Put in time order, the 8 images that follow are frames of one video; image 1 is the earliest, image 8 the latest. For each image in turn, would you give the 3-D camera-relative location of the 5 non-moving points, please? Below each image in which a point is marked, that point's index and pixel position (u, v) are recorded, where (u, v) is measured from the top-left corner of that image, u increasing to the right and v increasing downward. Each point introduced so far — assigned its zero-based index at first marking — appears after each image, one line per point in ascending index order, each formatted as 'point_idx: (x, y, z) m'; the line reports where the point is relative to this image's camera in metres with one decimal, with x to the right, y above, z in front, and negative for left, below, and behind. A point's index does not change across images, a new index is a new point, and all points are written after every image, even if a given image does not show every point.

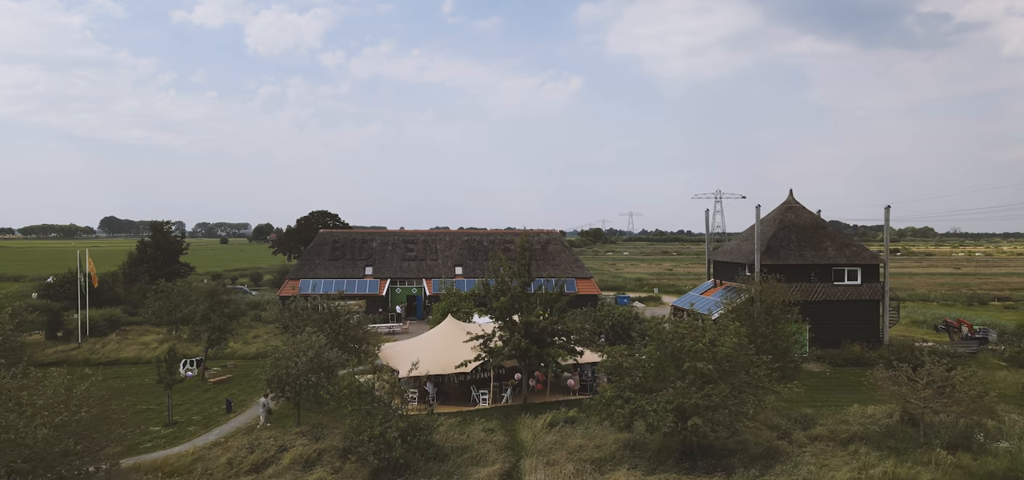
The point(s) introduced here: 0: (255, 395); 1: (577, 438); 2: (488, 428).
0: (-6.9, -4.2, +14.5) m
1: (+1.4, -4.3, +11.5) m
2: (-0.6, -4.4, +12.4) m
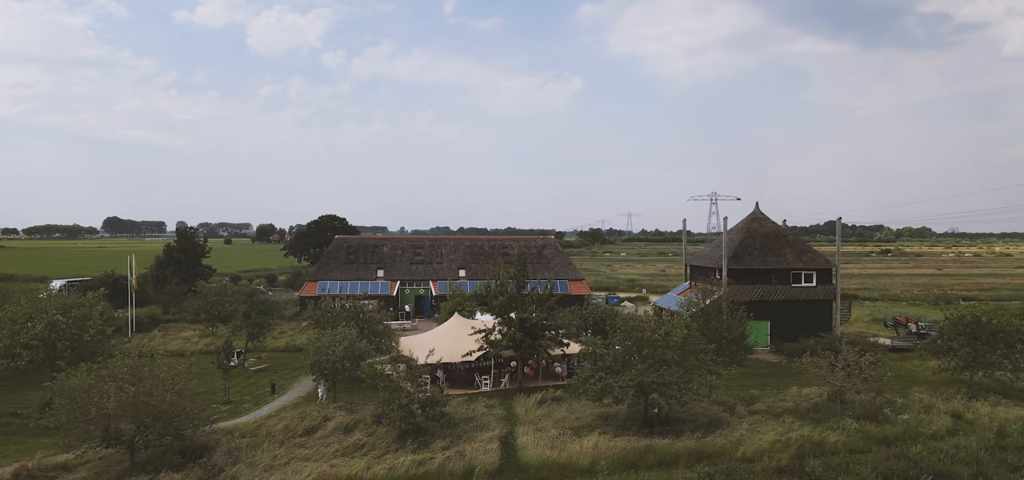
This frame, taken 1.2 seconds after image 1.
0: (-7.0, -4.5, +17.2) m
1: (+1.3, -4.6, +14.3) m
2: (-0.6, -4.7, +15.1) m
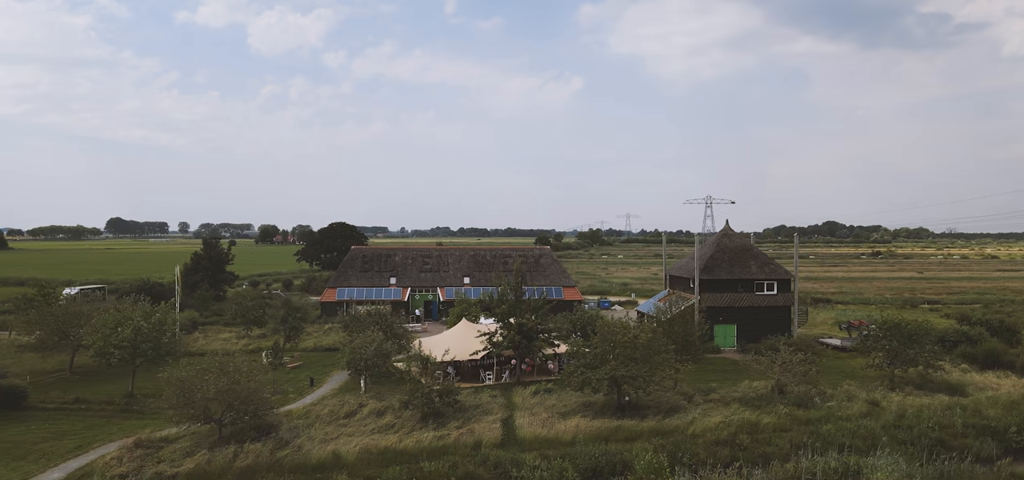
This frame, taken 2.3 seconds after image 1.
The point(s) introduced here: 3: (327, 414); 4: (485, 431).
0: (-7.1, -5.2, +20.5) m
1: (+1.3, -5.3, +17.5) m
2: (-0.7, -5.4, +18.4) m
3: (-5.6, -5.3, +16.1) m
4: (-0.8, -5.4, +15.0) m
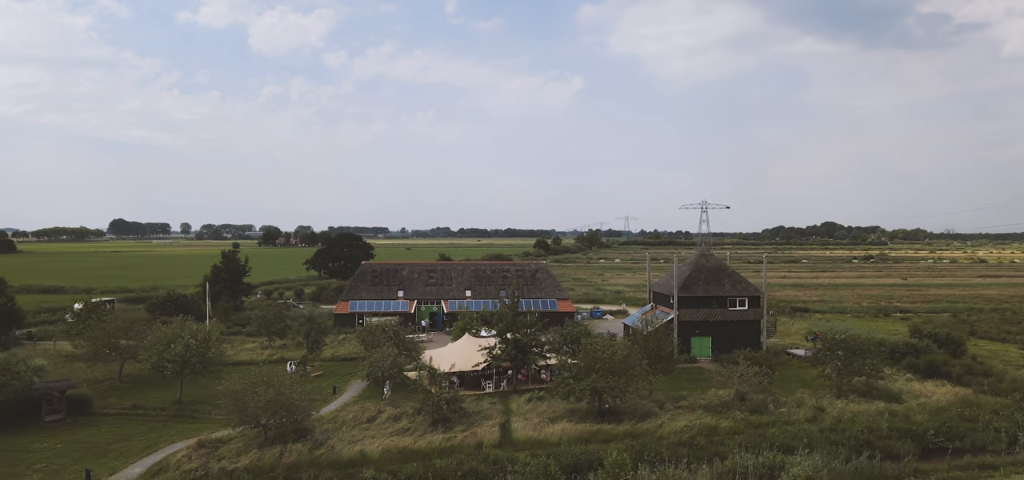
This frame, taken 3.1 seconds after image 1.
0: (-7.2, -6.3, +23.3) m
1: (+1.2, -6.4, +20.4) m
2: (-0.8, -6.5, +21.2) m
3: (-5.7, -6.4, +18.9) m
4: (-0.9, -6.5, +17.8) m
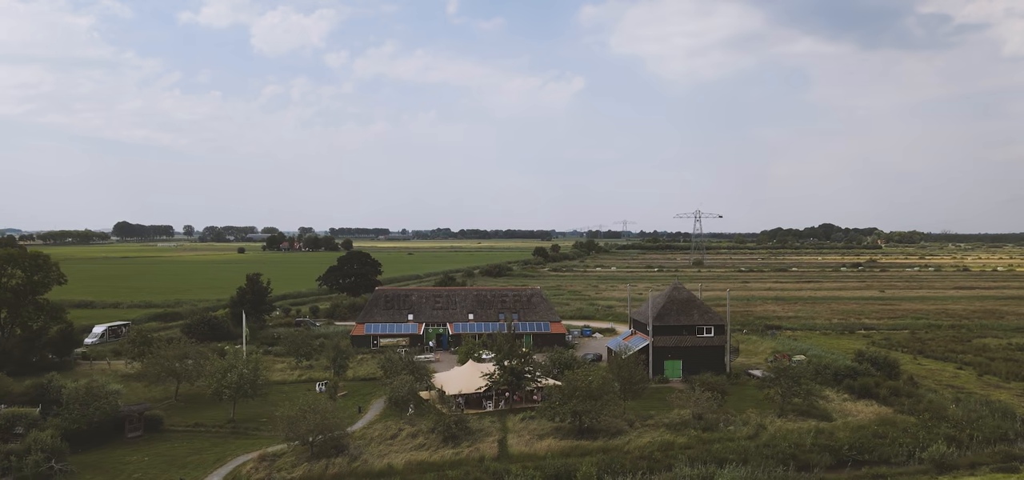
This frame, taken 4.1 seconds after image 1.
0: (-7.4, -8.5, +27.7) m
1: (+1.0, -8.6, +24.7) m
2: (-1.0, -8.7, +25.6) m
3: (-5.9, -8.6, +23.3) m
4: (-1.1, -8.7, +22.2) m
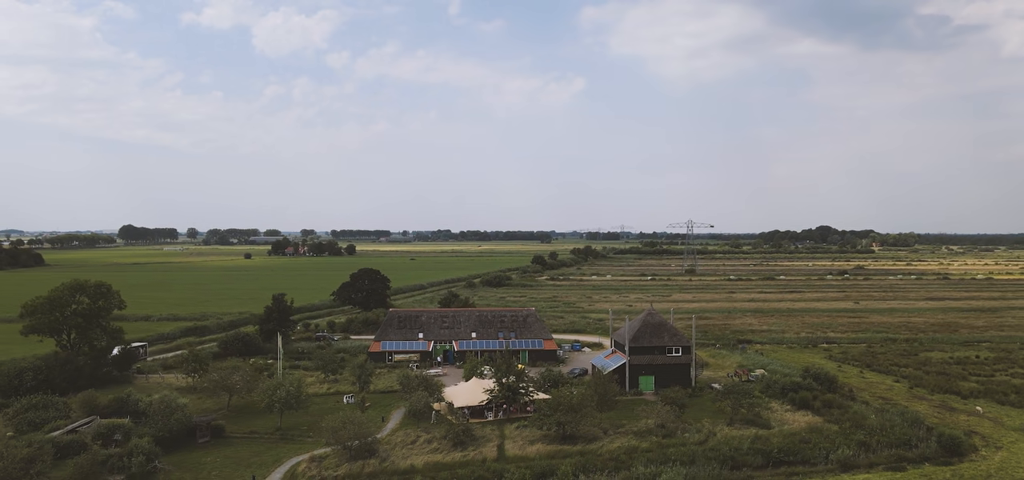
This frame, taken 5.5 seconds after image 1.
0: (-7.6, -10.9, +33.4) m
1: (+0.8, -11.0, +30.4) m
2: (-1.2, -11.1, +31.2) m
3: (-6.1, -11.0, +29.0) m
4: (-1.3, -11.1, +27.8) m
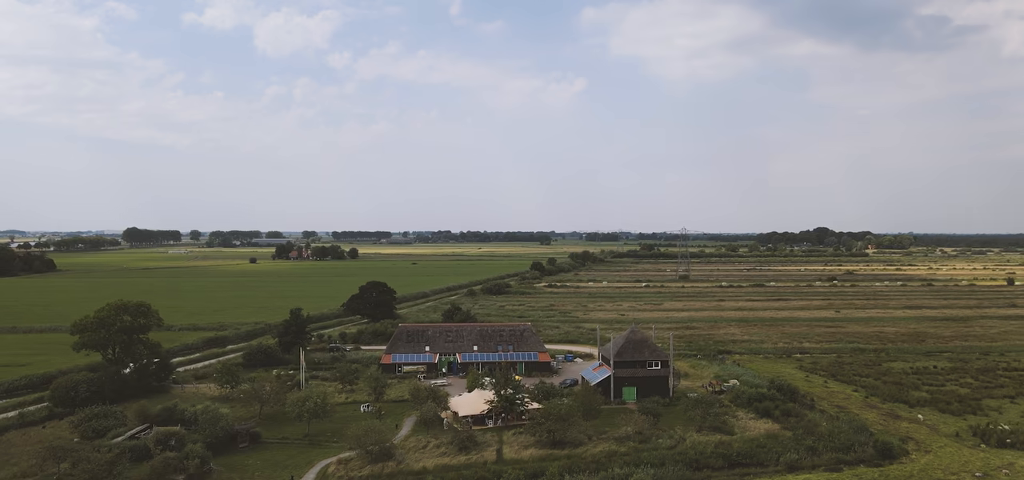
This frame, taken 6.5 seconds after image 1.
0: (-7.7, -13.0, +38.1) m
1: (+0.6, -13.1, +35.1) m
2: (-1.3, -13.2, +36.0) m
3: (-6.3, -13.1, +33.7) m
4: (-1.4, -13.2, +32.6) m
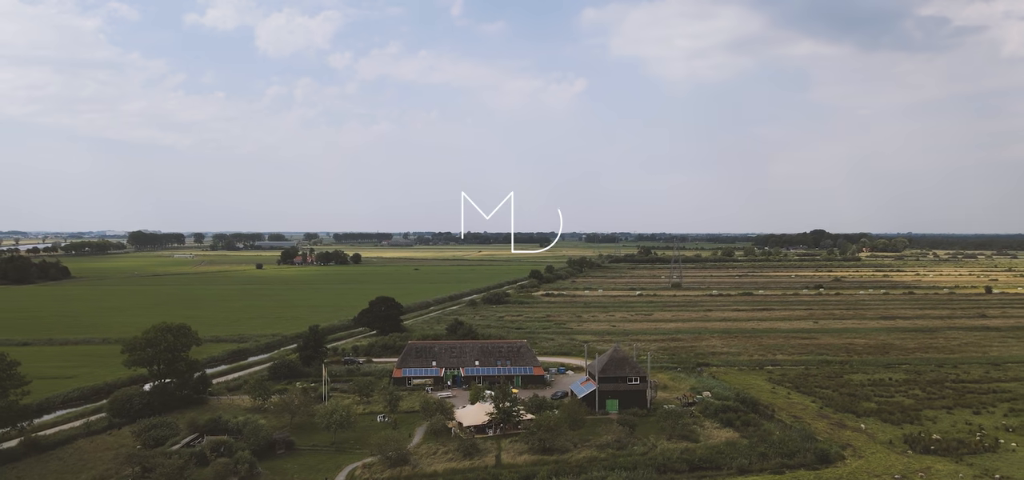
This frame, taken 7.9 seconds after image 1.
0: (-8.0, -15.8, +44.2) m
1: (+0.4, -15.9, +41.2) m
2: (-1.6, -16.0, +42.1) m
3: (-6.5, -15.9, +39.8) m
4: (-1.7, -16.0, +38.7) m
